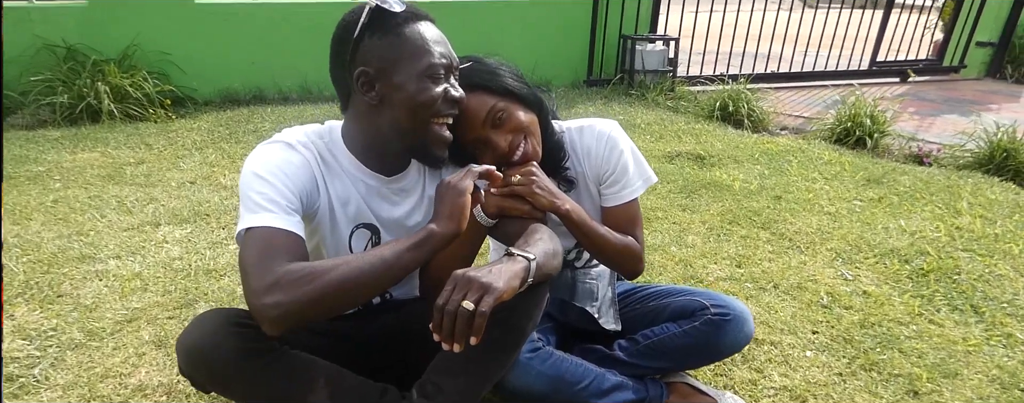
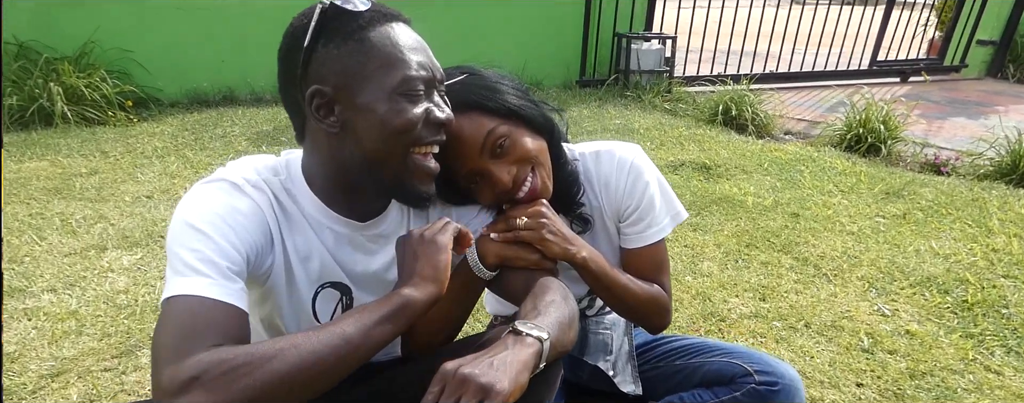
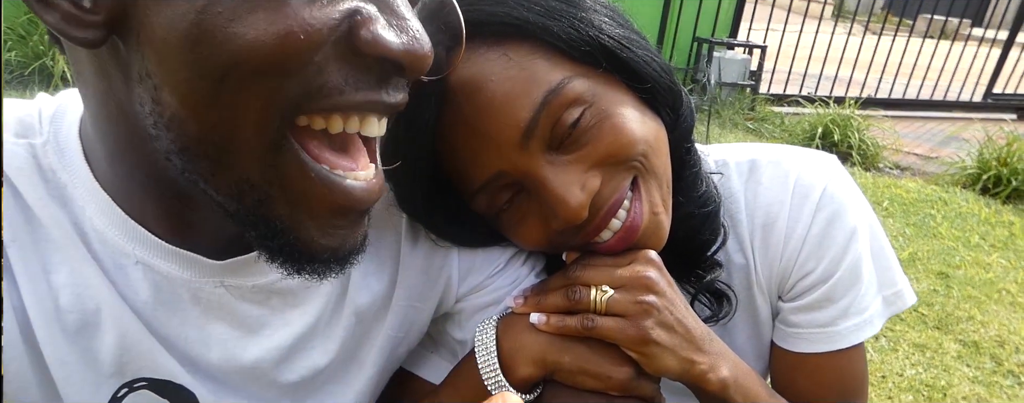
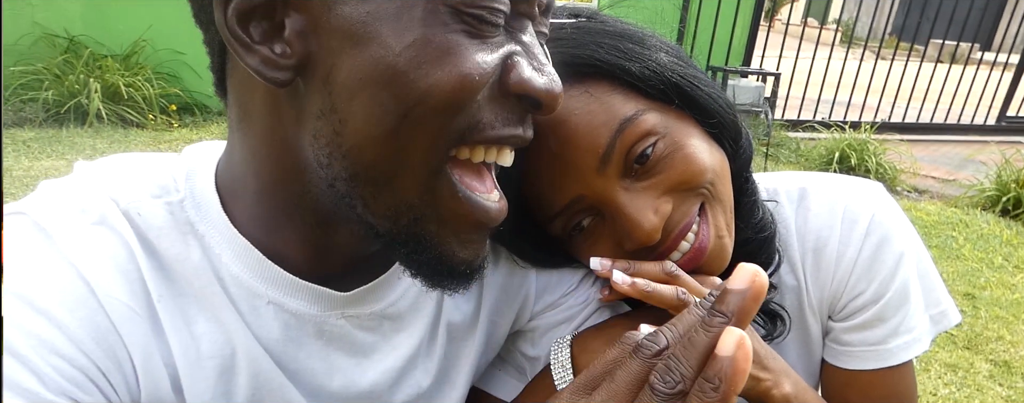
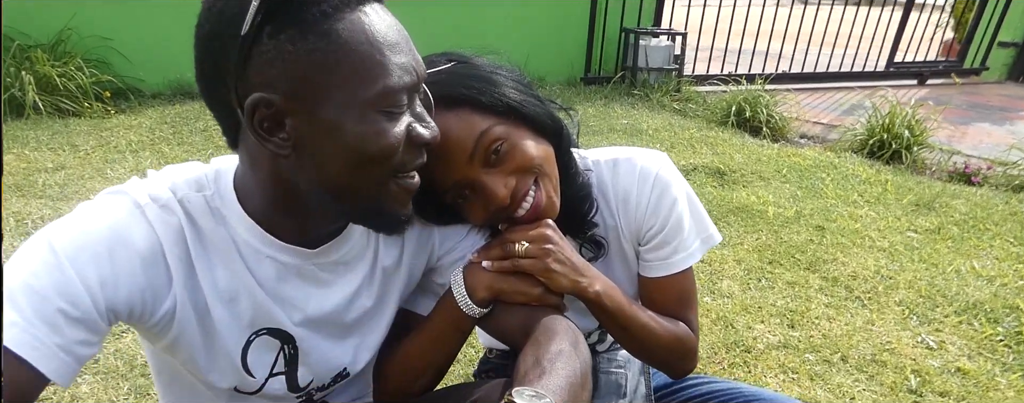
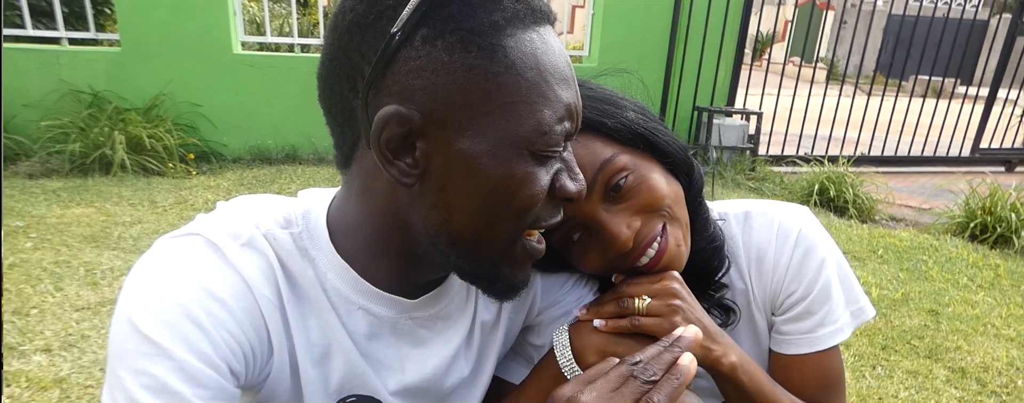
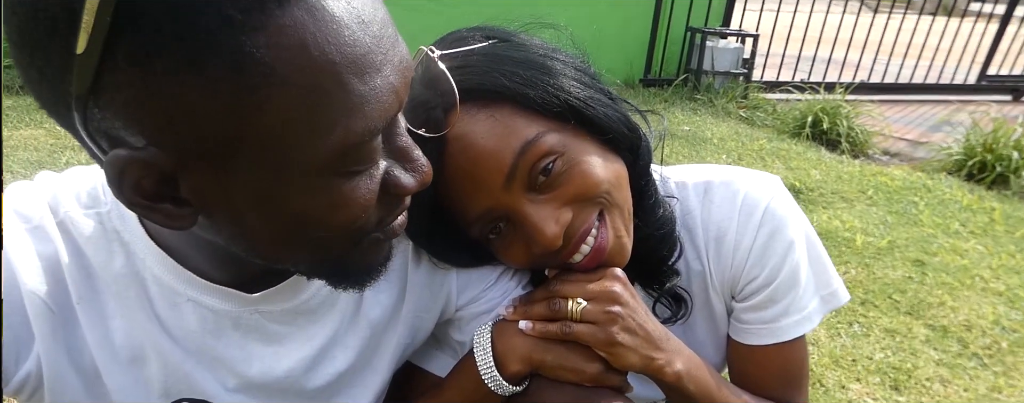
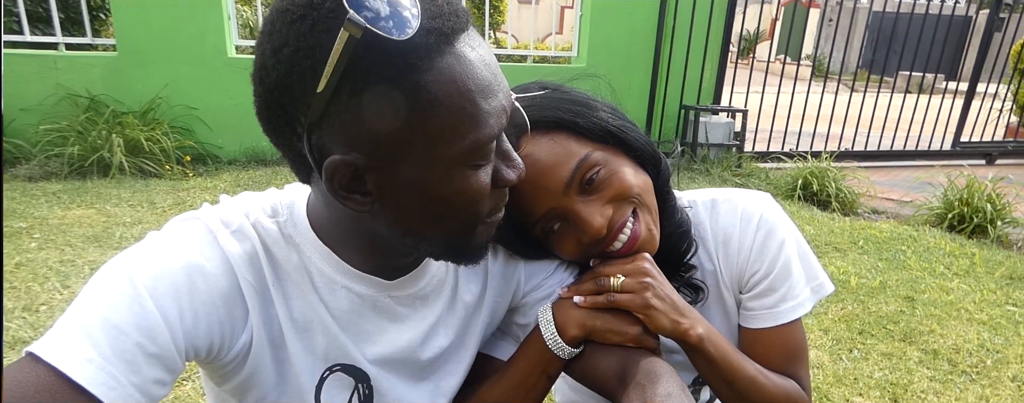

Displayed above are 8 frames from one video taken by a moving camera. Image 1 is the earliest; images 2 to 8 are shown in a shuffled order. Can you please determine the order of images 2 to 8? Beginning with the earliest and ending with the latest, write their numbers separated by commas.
2, 5, 7, 3, 4, 6, 8
